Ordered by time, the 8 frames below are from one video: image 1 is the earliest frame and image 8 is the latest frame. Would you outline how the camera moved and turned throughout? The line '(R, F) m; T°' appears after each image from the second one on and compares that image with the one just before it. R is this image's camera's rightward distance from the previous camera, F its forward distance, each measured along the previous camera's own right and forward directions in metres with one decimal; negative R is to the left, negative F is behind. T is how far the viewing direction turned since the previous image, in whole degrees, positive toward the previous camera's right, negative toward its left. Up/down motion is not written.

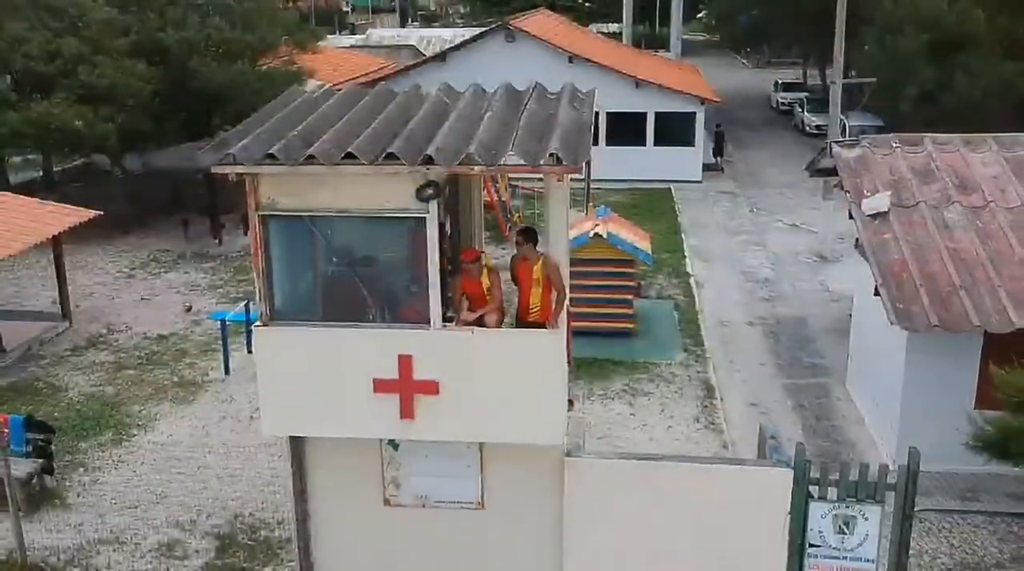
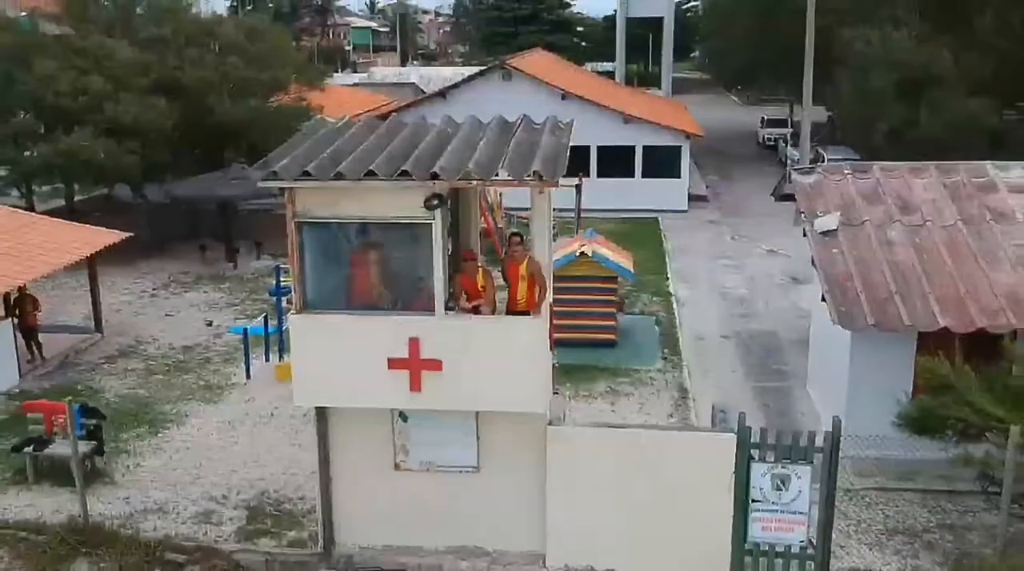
(0.0, -0.8) m; 0°
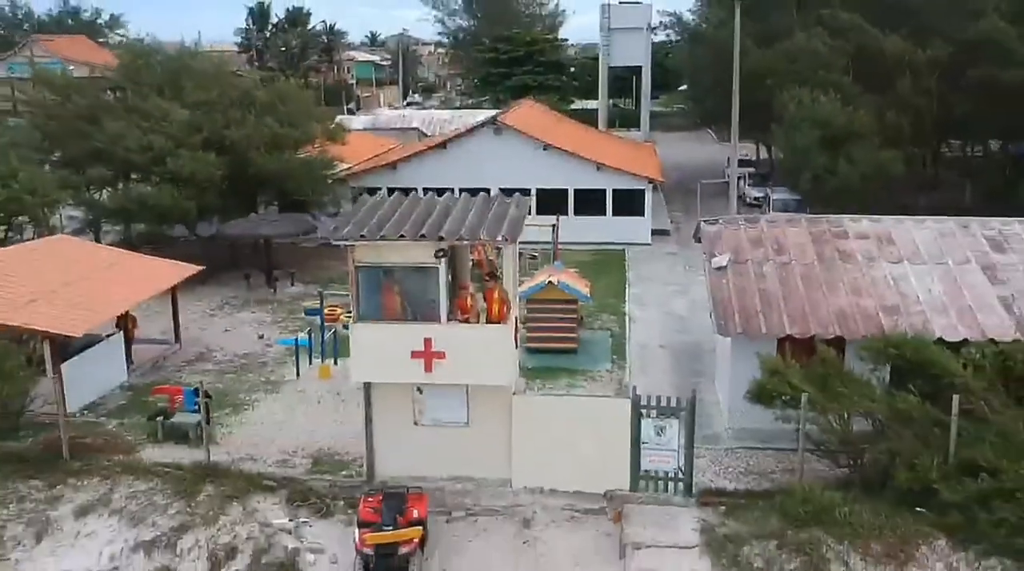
(+0.2, -2.9) m; 0°
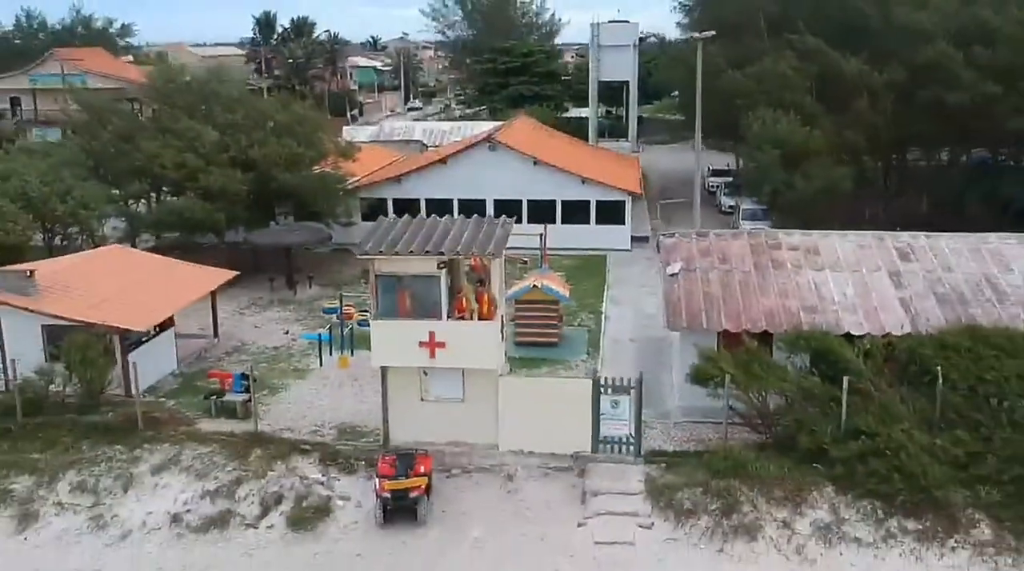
(+0.1, -2.1) m; 0°
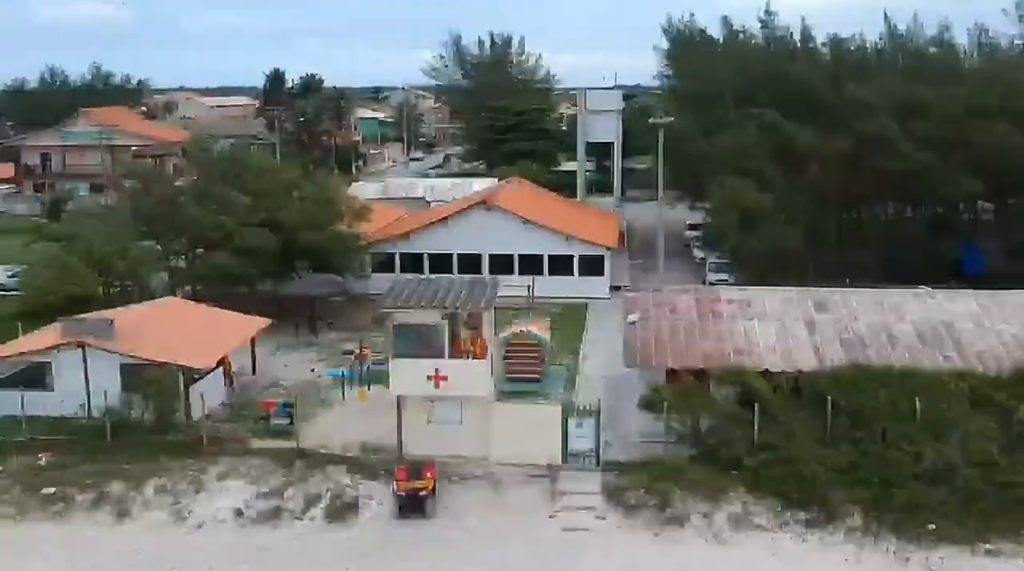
(+0.1, -2.9) m; 0°
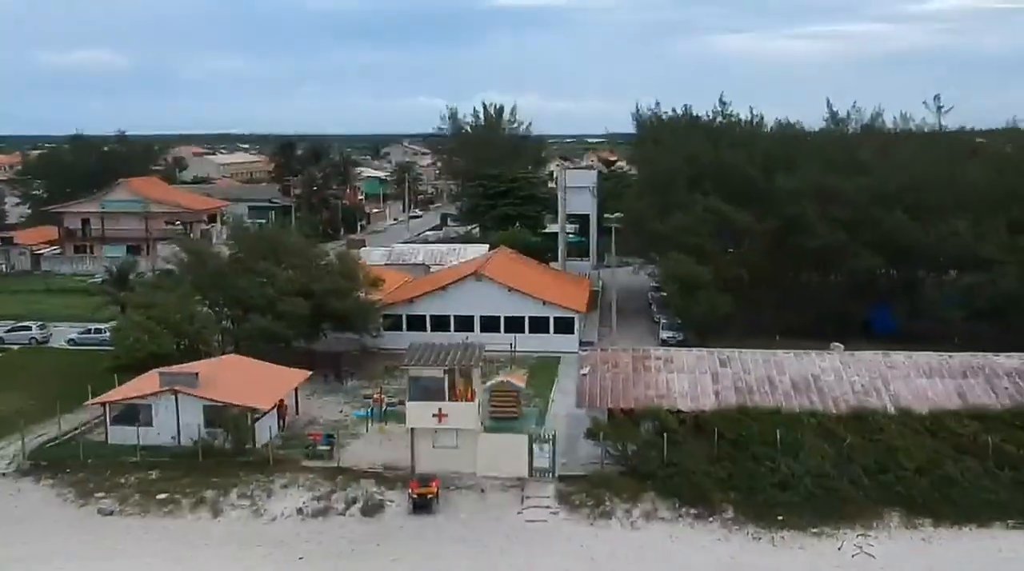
(+0.3, -5.3) m; 0°
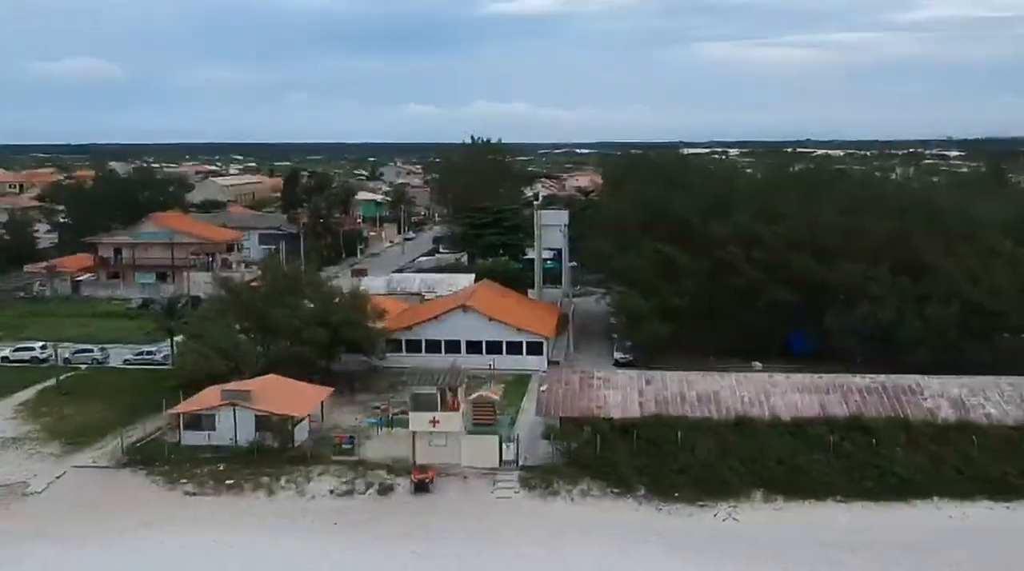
(+0.4, -6.6) m; +1°
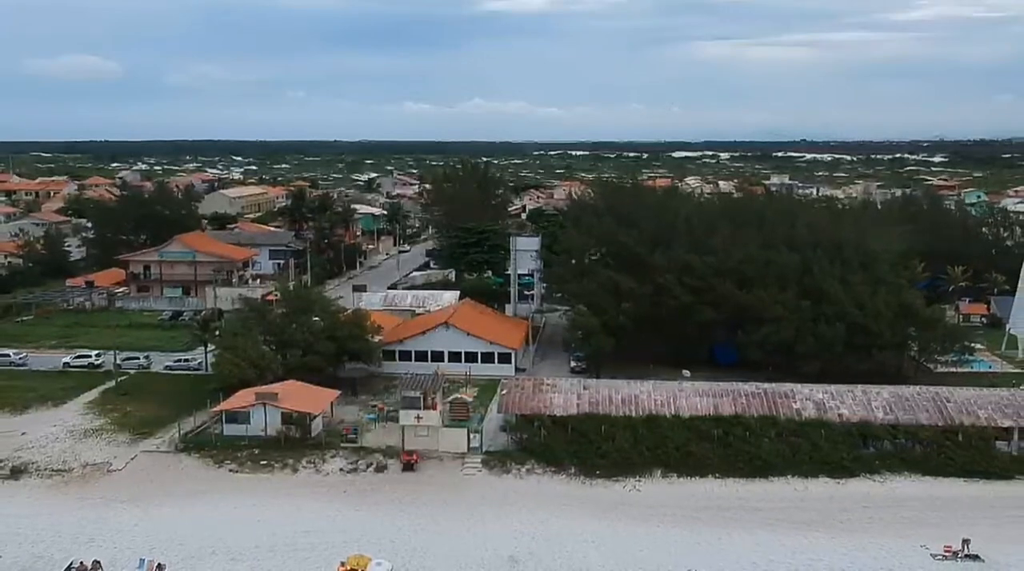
(+1.0, -7.9) m; 0°
